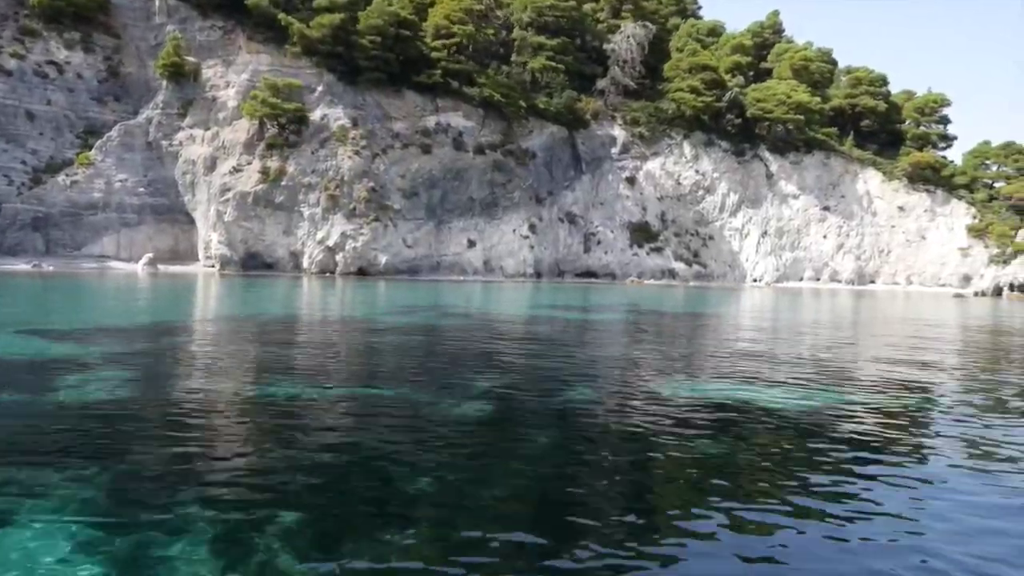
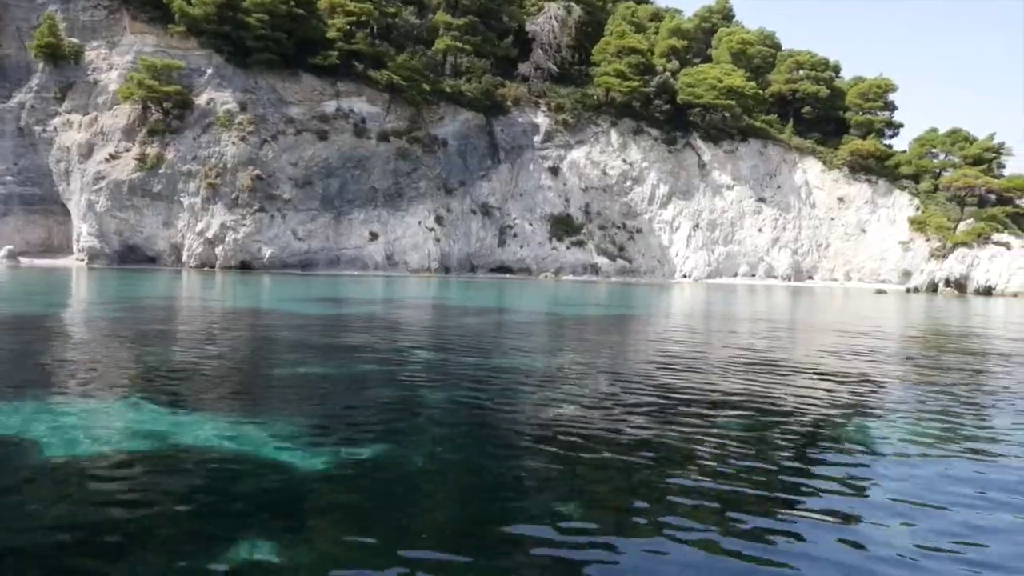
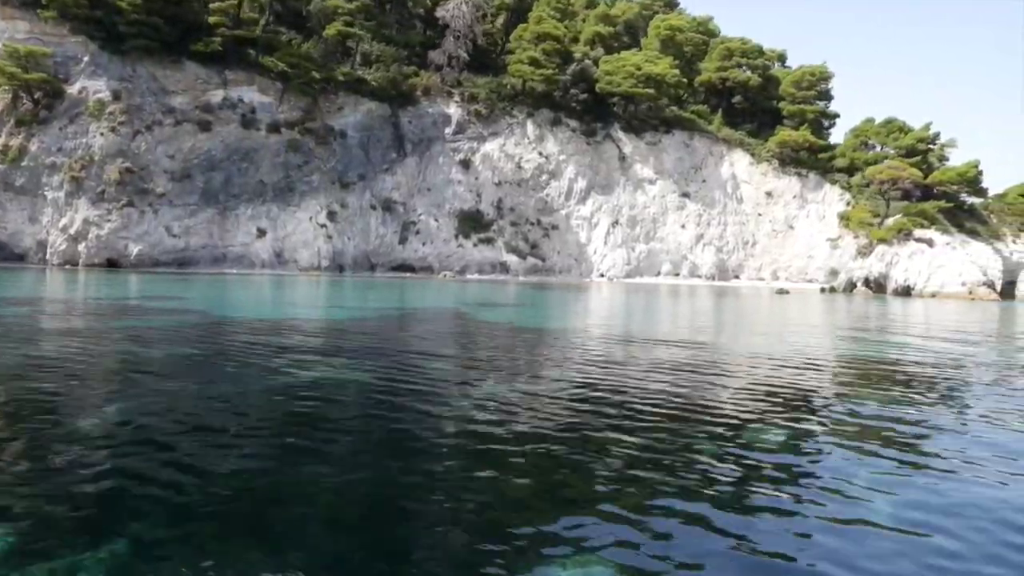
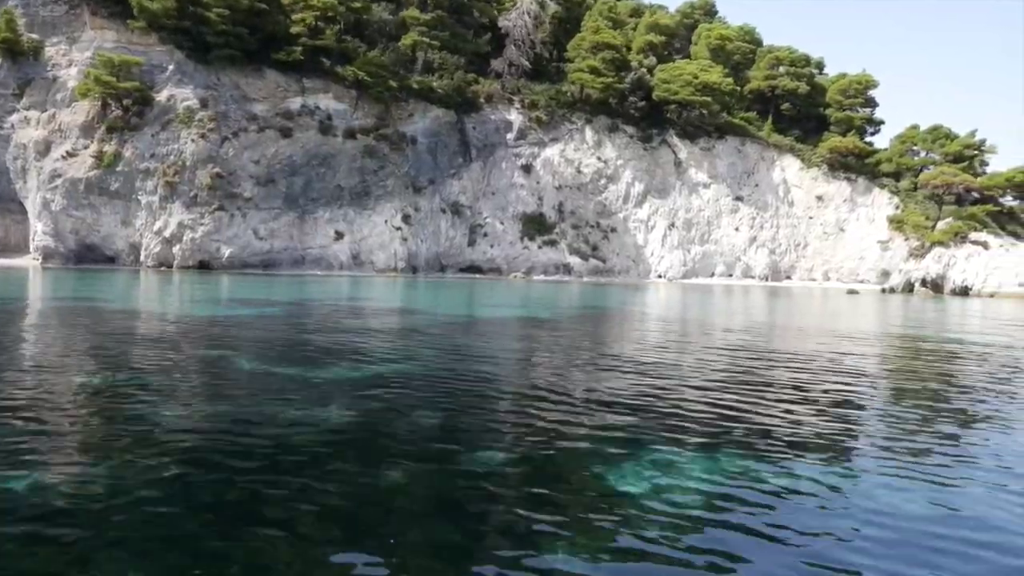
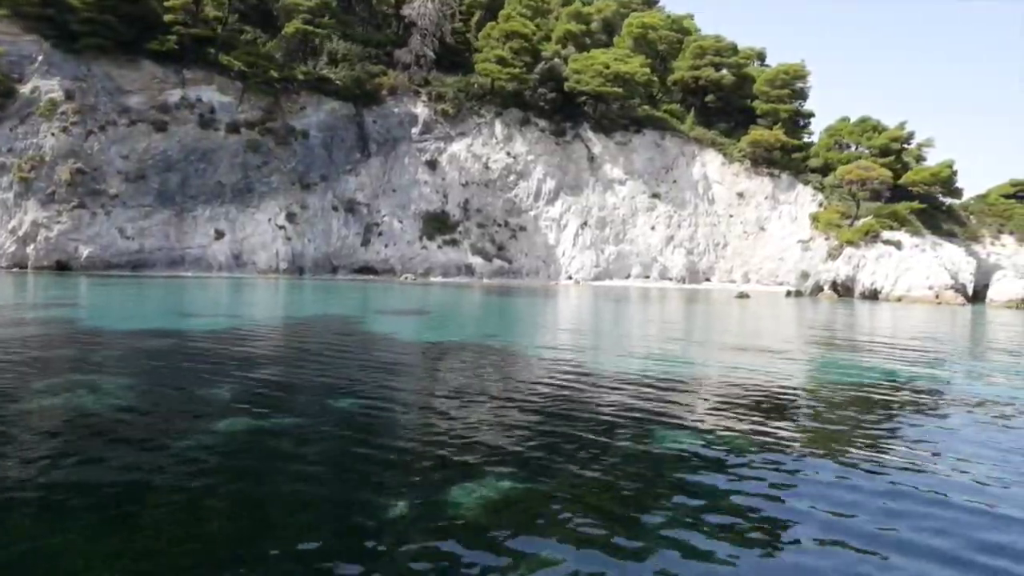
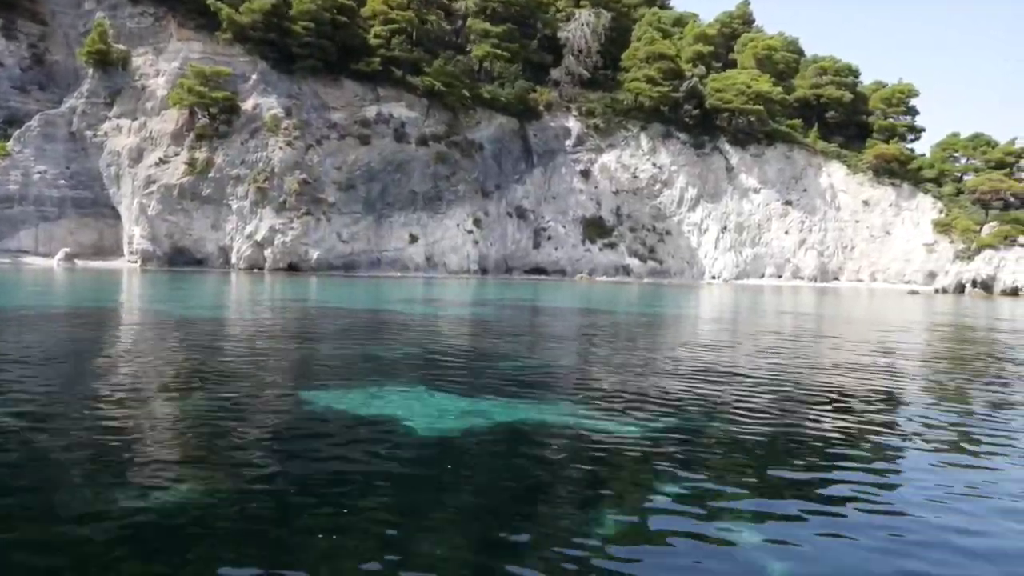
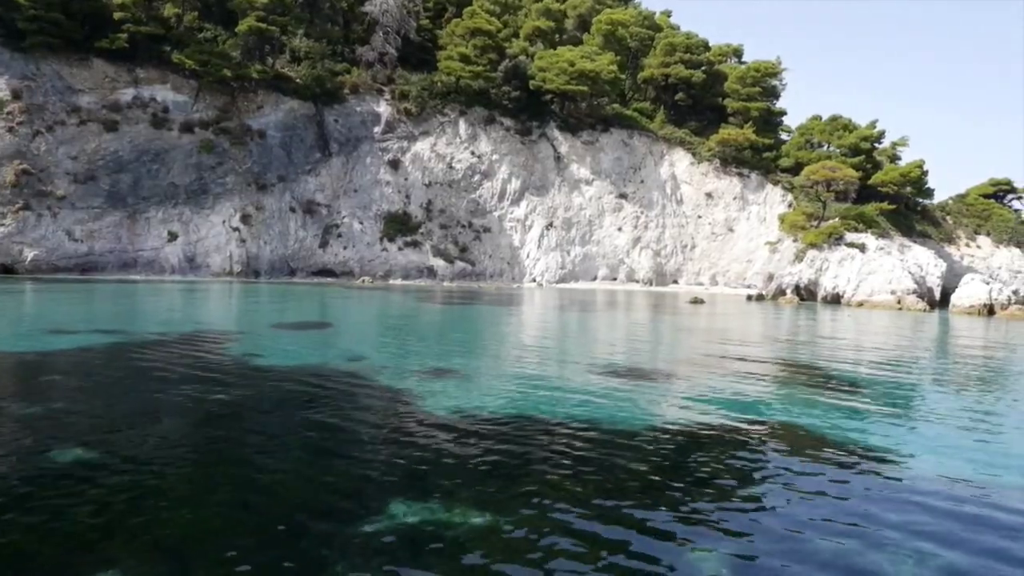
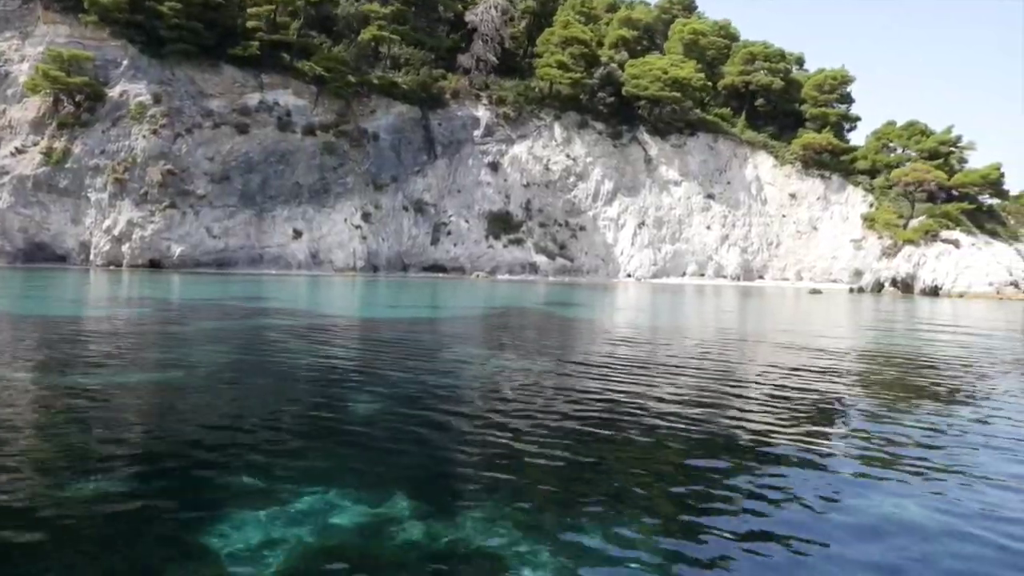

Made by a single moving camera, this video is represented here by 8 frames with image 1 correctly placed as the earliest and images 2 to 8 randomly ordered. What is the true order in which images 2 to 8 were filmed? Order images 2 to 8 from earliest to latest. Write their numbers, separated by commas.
6, 2, 4, 8, 3, 5, 7
